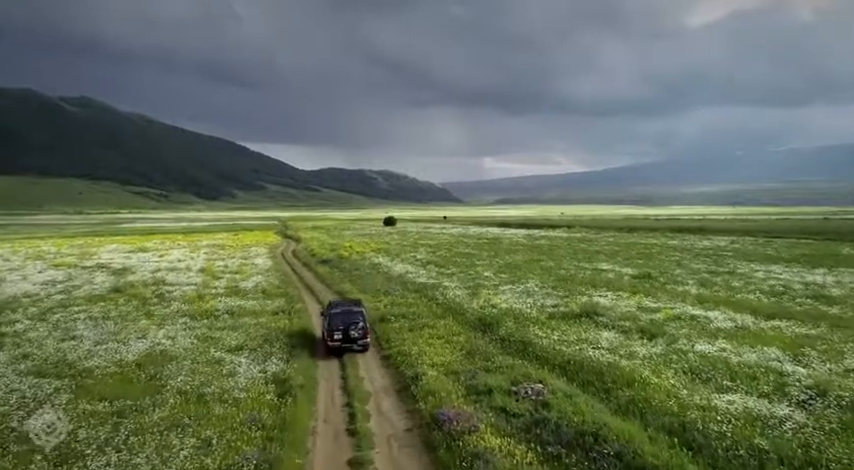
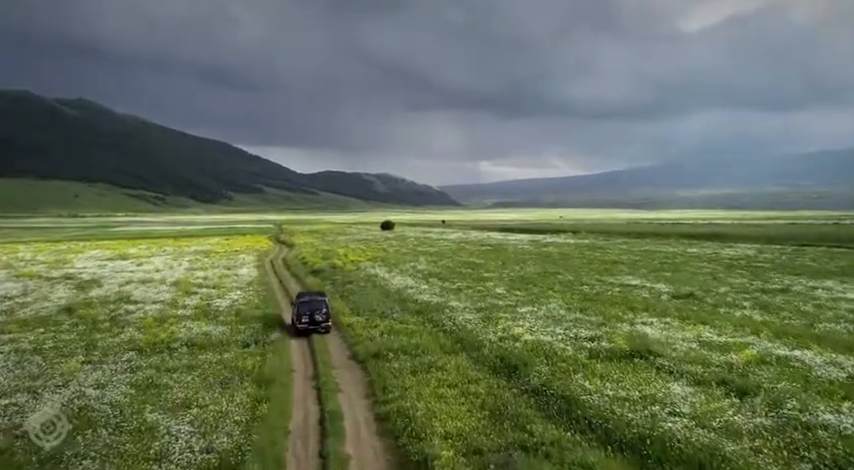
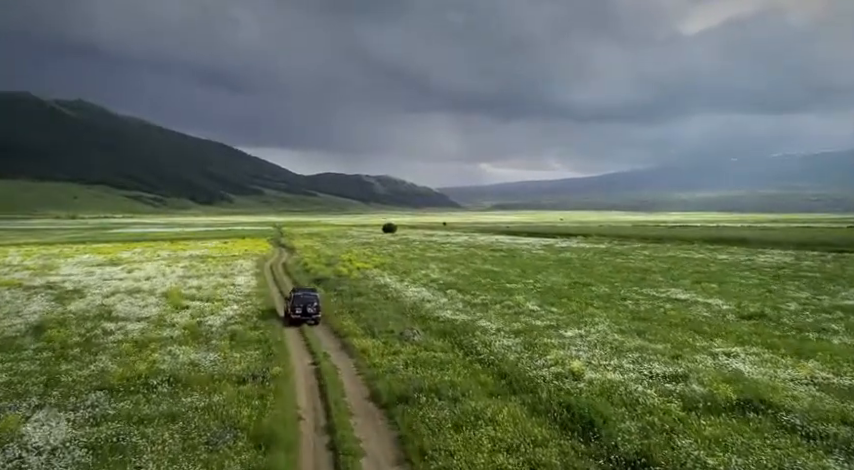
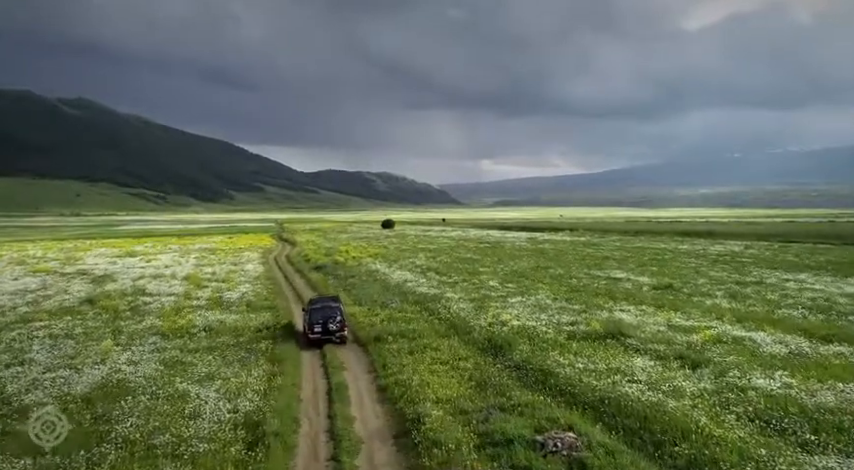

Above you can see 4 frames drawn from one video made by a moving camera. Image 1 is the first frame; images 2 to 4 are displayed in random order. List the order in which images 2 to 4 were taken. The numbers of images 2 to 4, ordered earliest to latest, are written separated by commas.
4, 2, 3
